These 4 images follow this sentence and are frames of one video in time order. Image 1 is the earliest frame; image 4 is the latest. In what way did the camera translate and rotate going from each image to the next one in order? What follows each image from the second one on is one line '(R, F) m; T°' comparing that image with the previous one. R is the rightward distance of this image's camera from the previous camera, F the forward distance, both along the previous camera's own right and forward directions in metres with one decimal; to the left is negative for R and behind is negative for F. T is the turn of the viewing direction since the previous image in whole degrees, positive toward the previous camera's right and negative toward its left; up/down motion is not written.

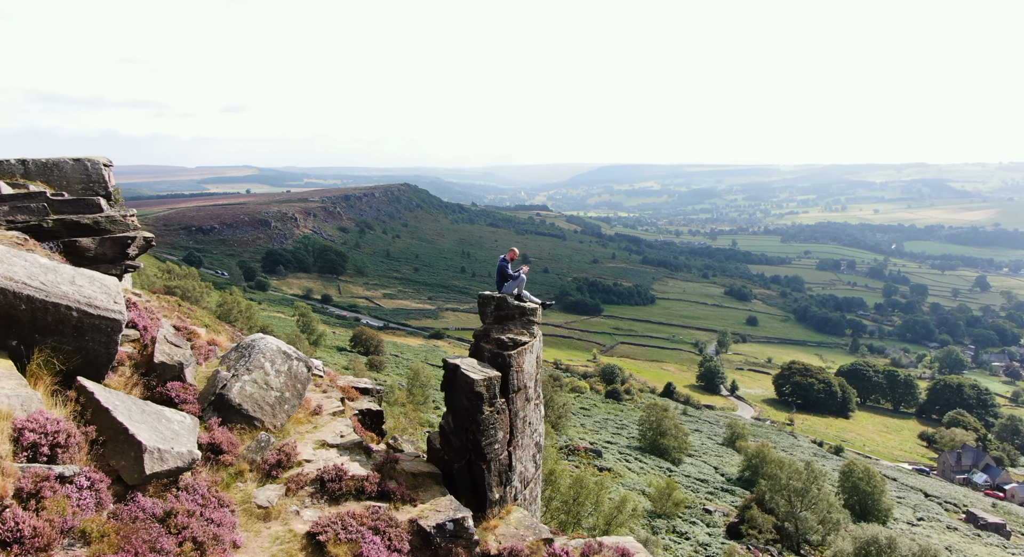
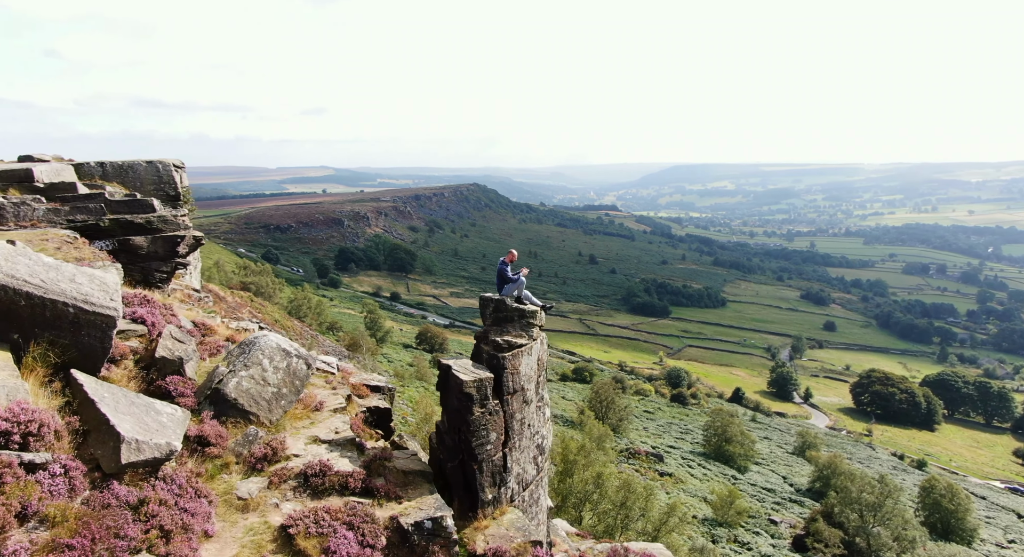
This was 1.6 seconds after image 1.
(+1.2, +0.1) m; -4°
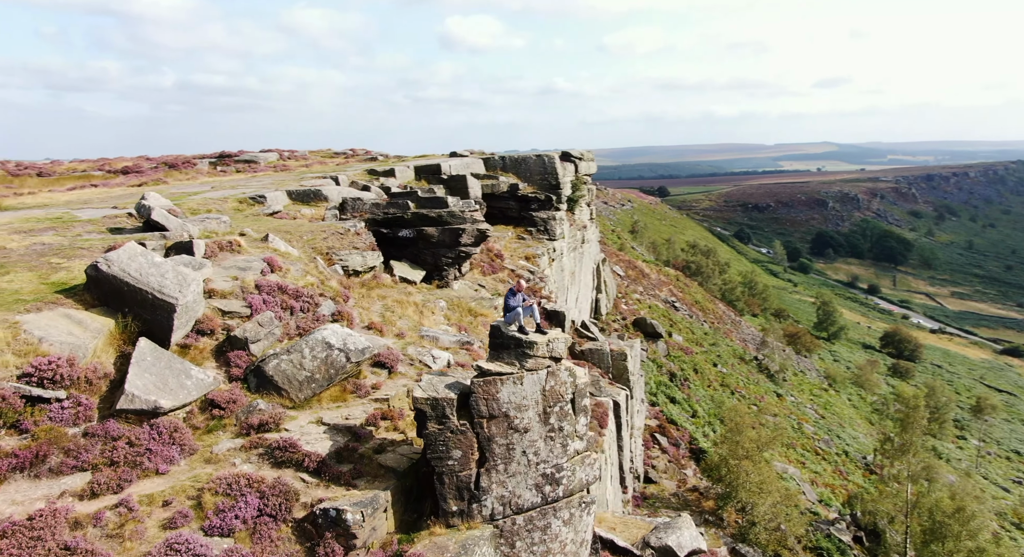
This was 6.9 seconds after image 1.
(+7.9, +2.1) m; -31°
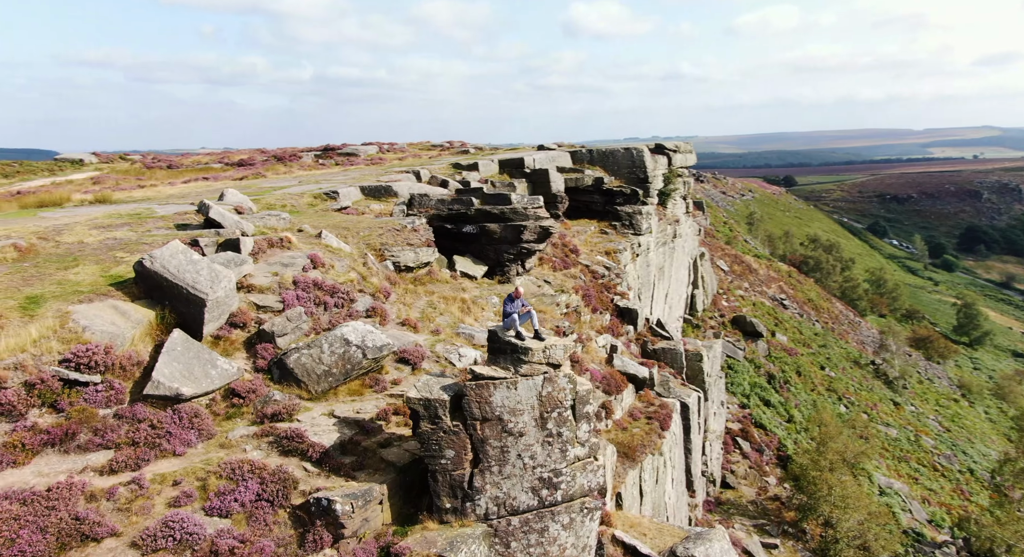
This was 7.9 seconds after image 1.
(+2.1, -0.1) m; -8°
